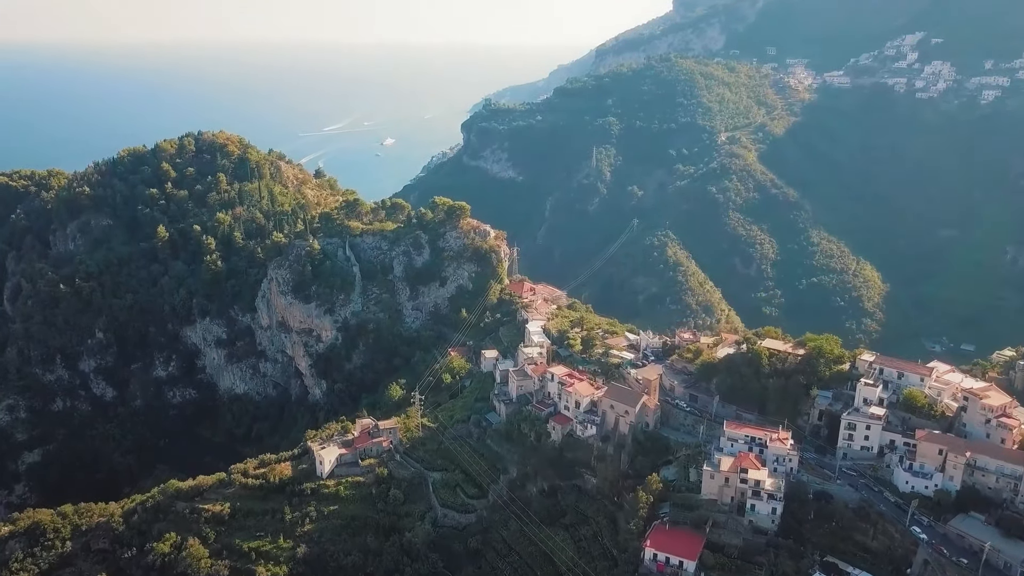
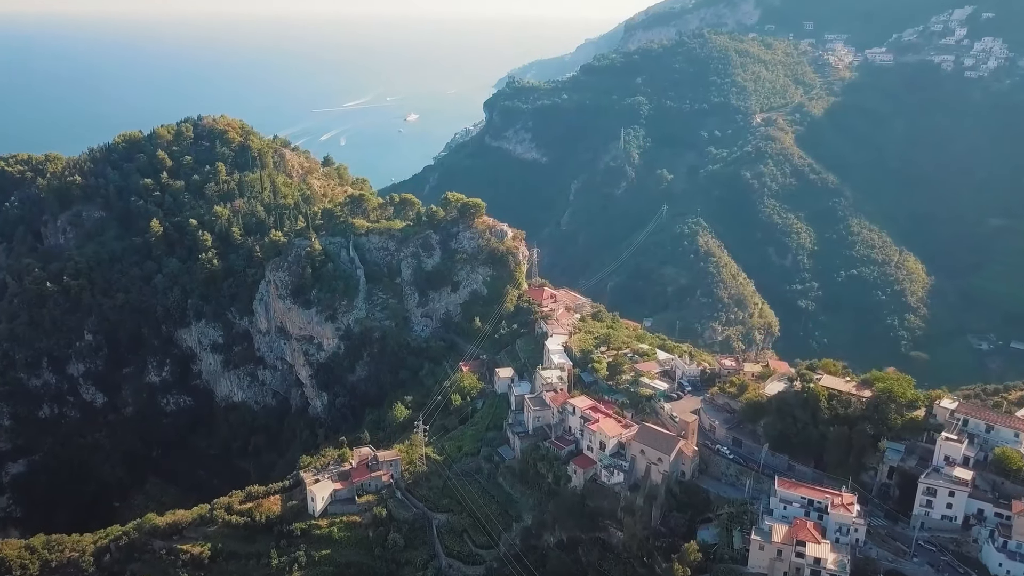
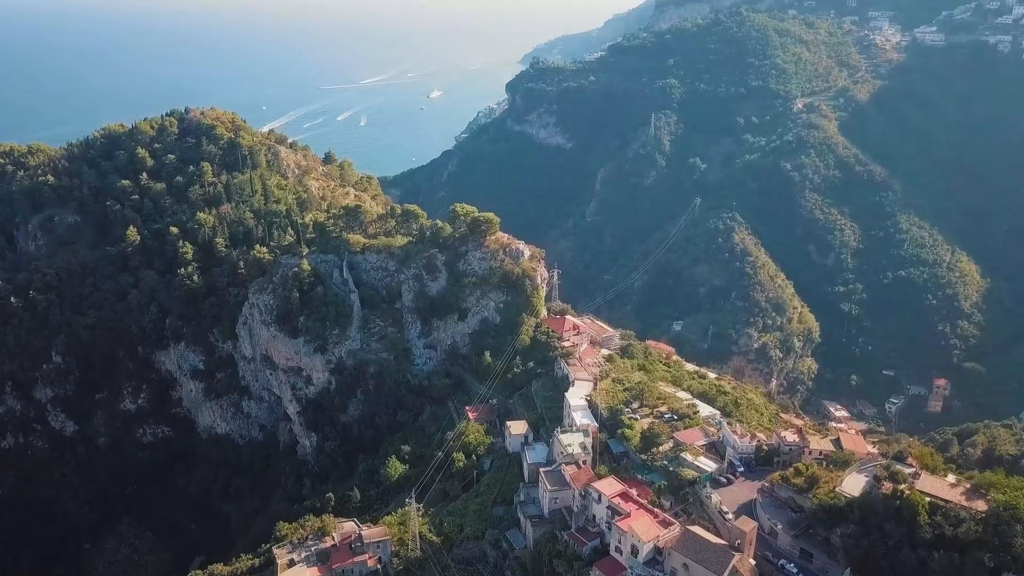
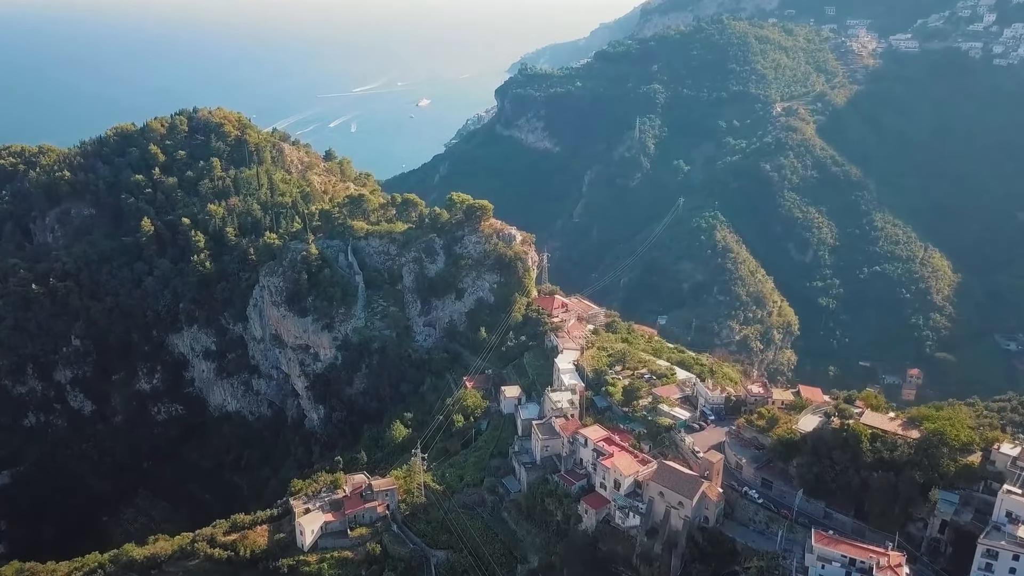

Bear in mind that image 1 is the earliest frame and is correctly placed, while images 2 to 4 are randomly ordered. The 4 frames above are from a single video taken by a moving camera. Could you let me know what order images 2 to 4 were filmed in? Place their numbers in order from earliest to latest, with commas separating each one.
2, 4, 3
